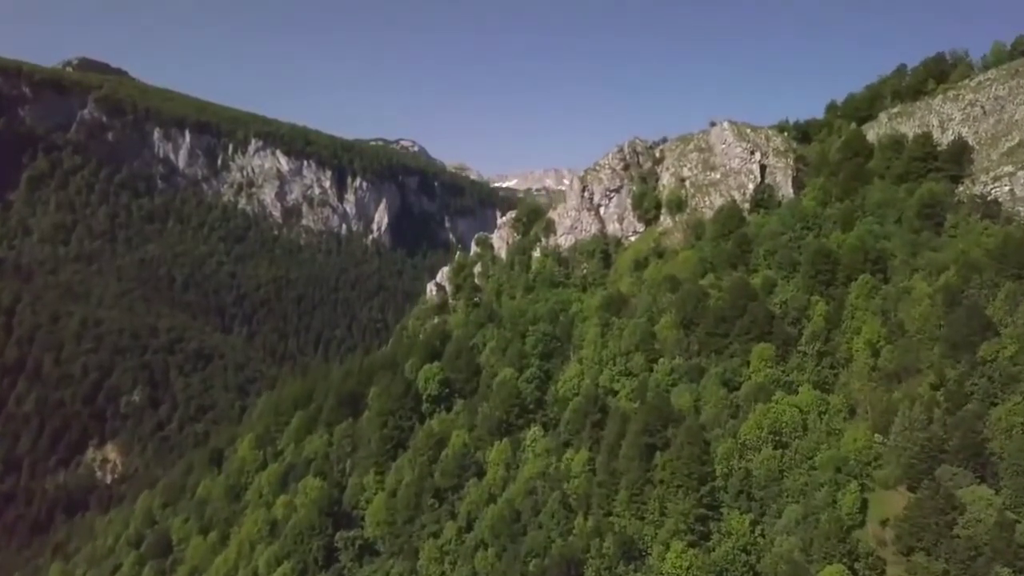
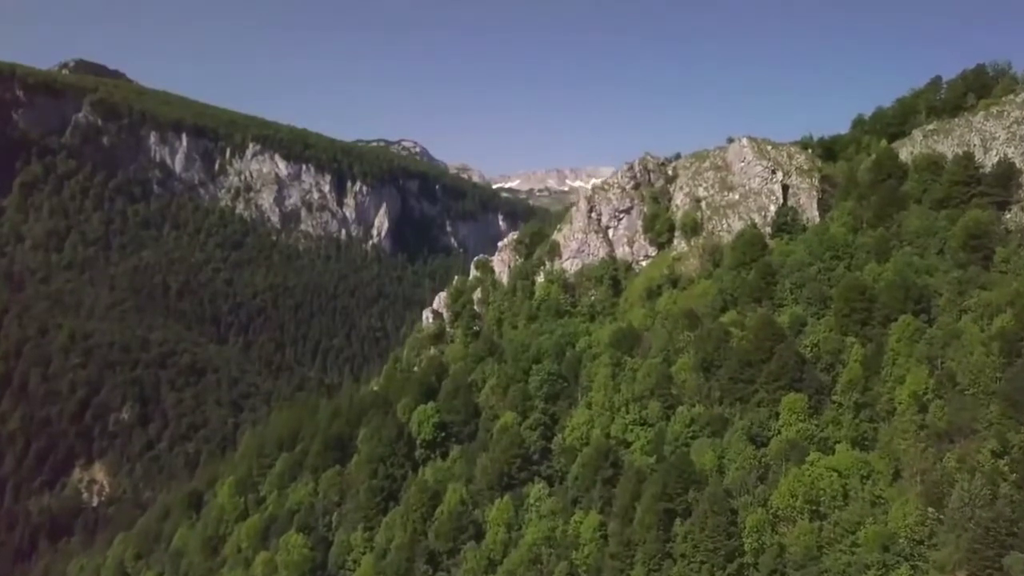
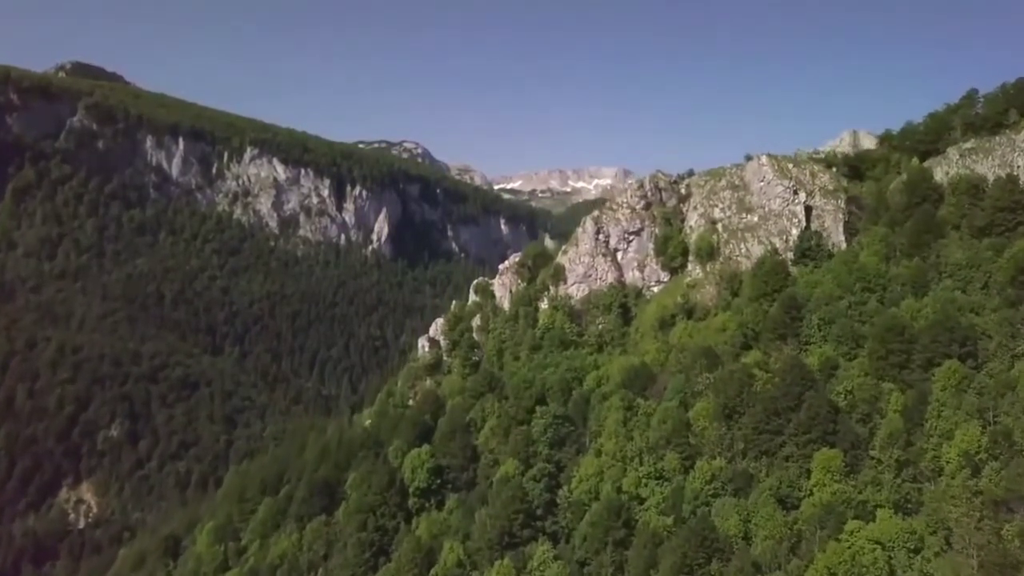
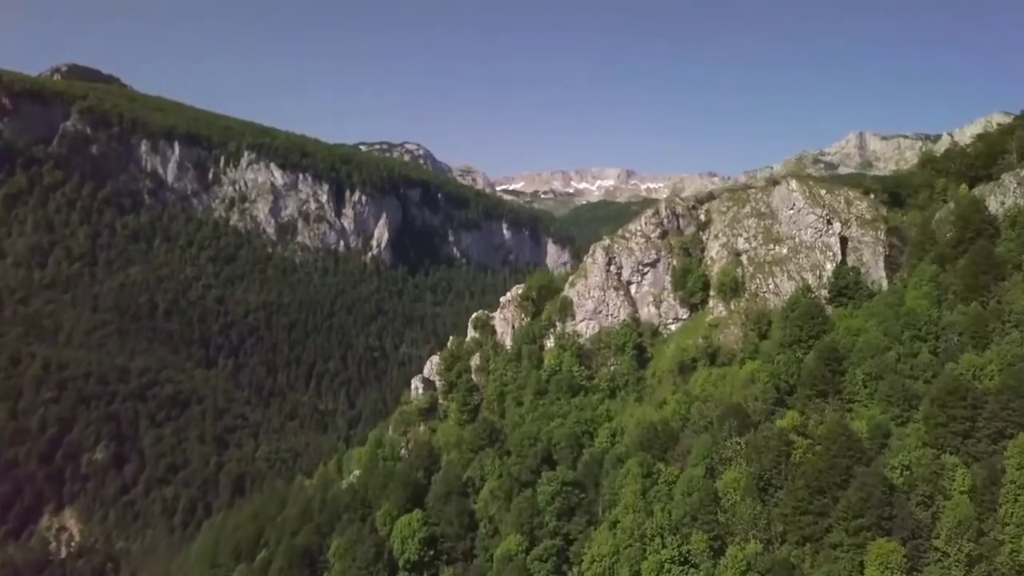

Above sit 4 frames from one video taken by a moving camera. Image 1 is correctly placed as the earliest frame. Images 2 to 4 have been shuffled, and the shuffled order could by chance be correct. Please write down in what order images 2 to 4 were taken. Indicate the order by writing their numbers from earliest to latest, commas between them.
2, 3, 4
